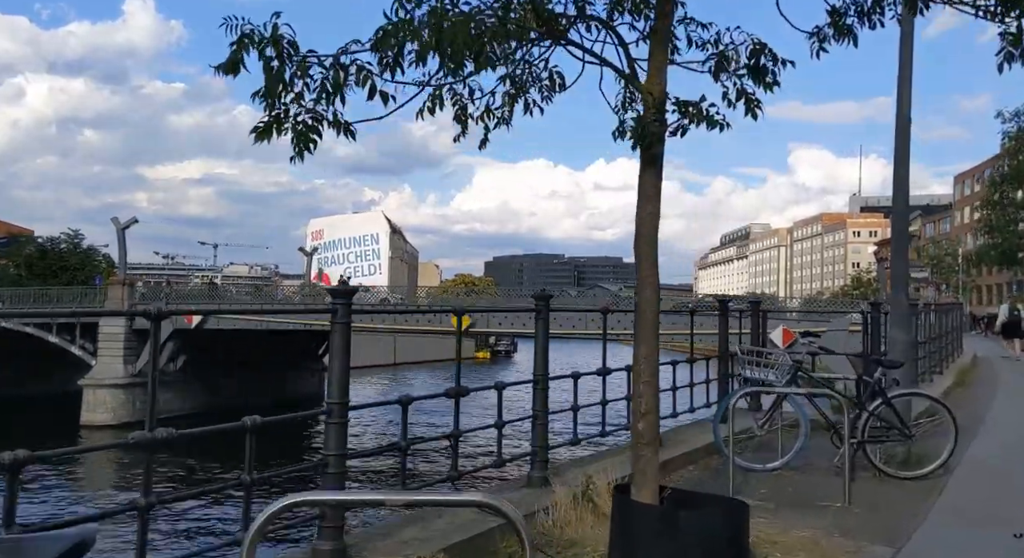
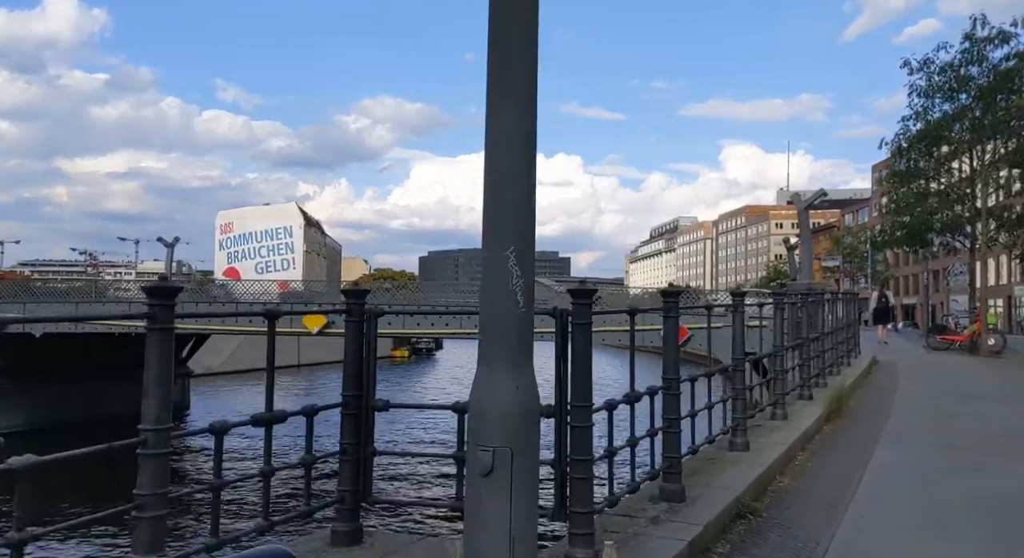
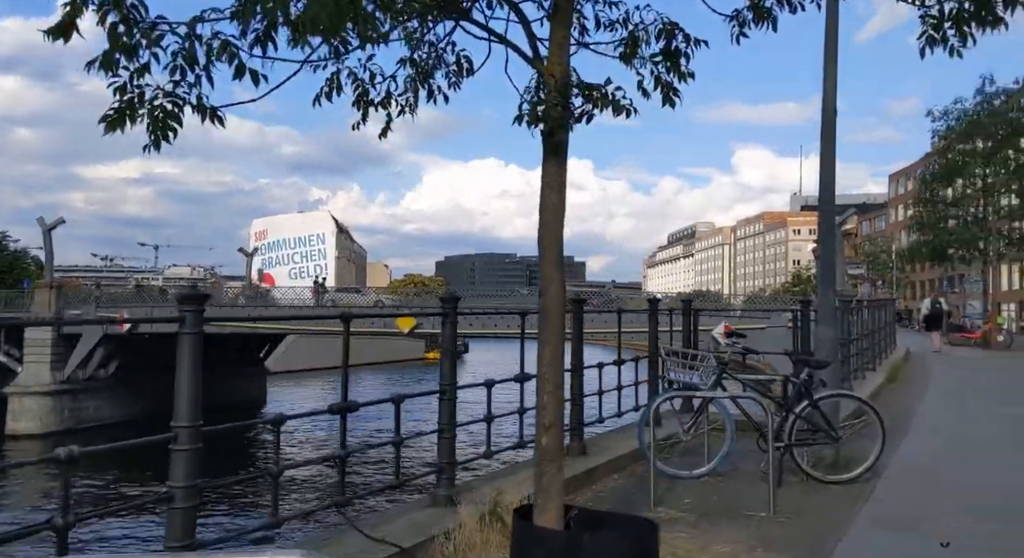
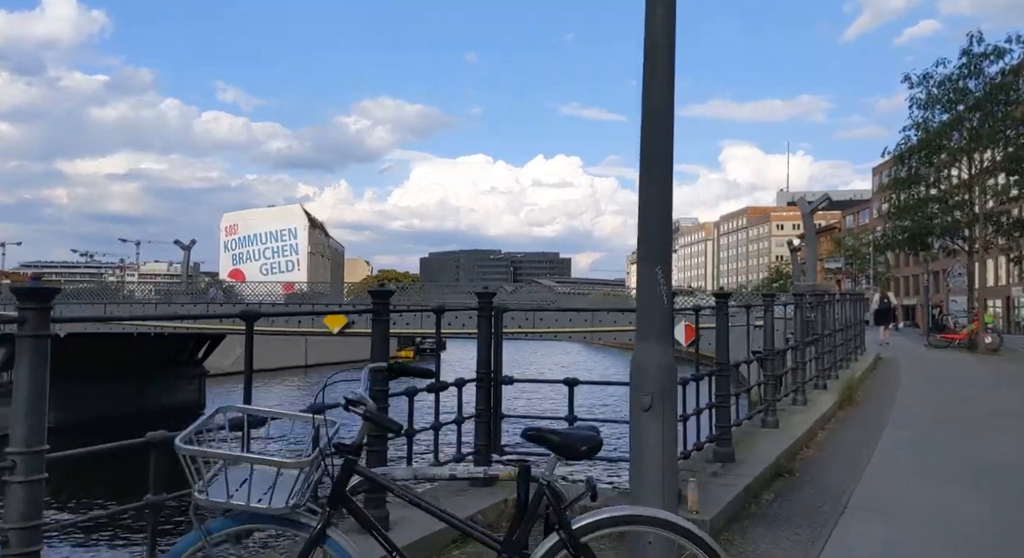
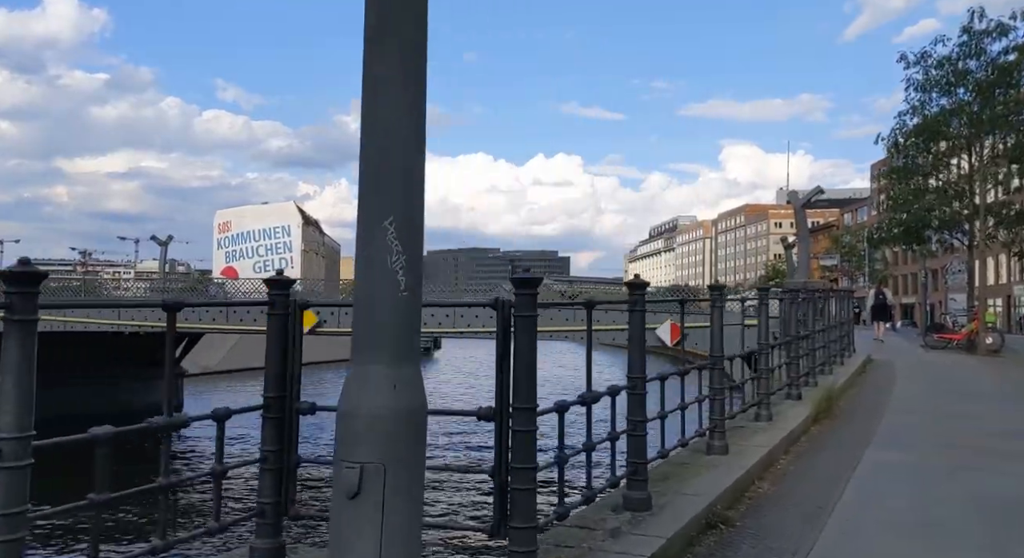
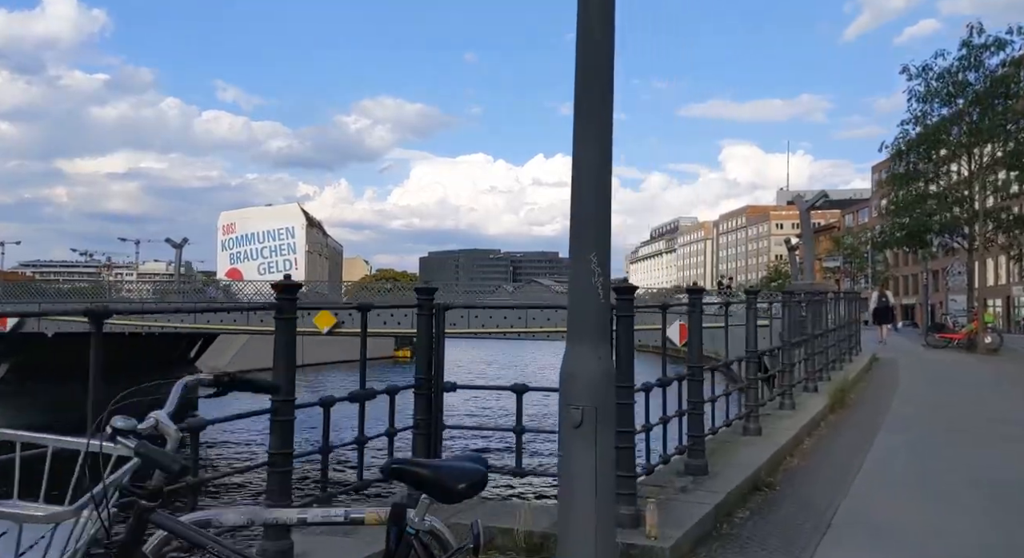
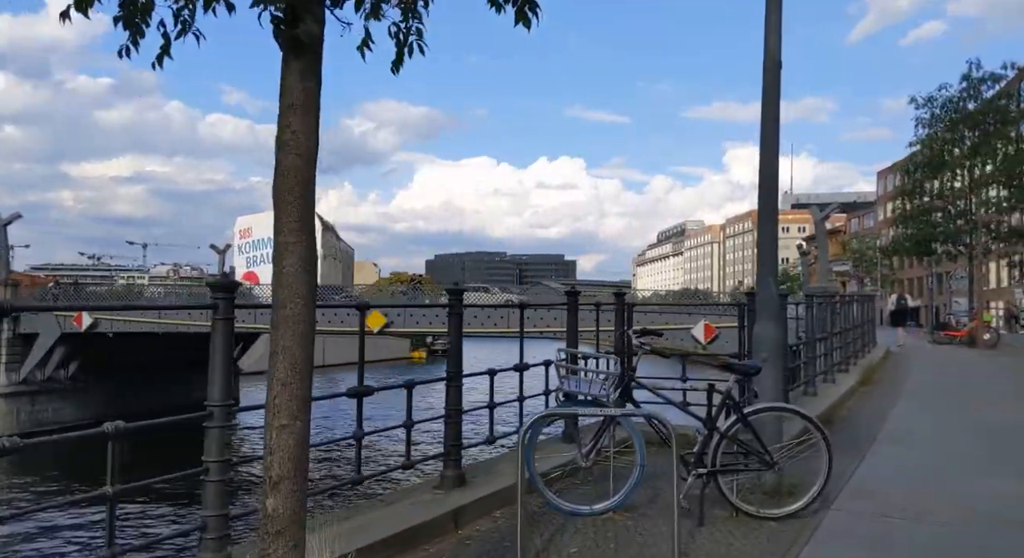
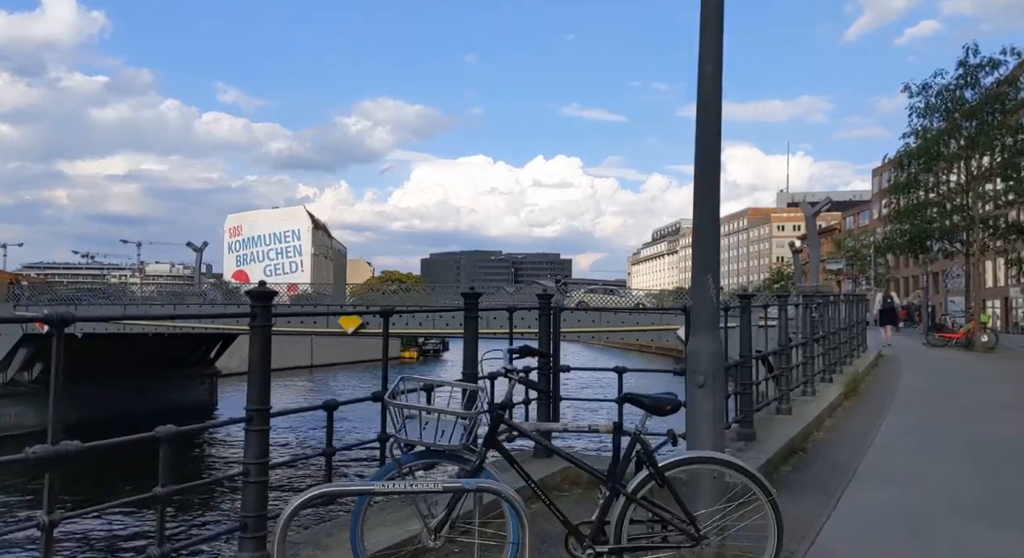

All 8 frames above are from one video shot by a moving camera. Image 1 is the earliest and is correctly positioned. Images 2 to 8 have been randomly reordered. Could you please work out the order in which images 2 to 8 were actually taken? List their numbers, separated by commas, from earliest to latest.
3, 7, 8, 4, 6, 2, 5
